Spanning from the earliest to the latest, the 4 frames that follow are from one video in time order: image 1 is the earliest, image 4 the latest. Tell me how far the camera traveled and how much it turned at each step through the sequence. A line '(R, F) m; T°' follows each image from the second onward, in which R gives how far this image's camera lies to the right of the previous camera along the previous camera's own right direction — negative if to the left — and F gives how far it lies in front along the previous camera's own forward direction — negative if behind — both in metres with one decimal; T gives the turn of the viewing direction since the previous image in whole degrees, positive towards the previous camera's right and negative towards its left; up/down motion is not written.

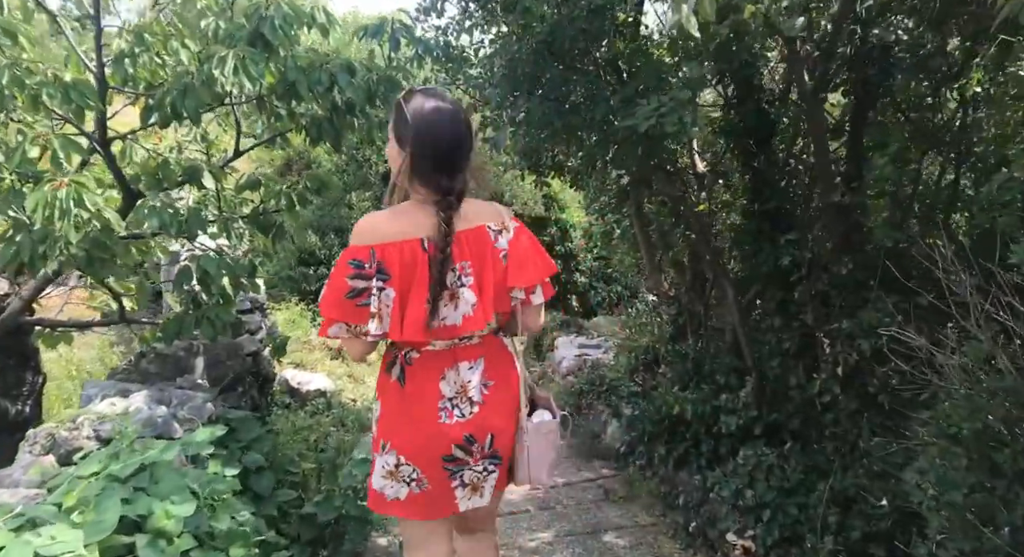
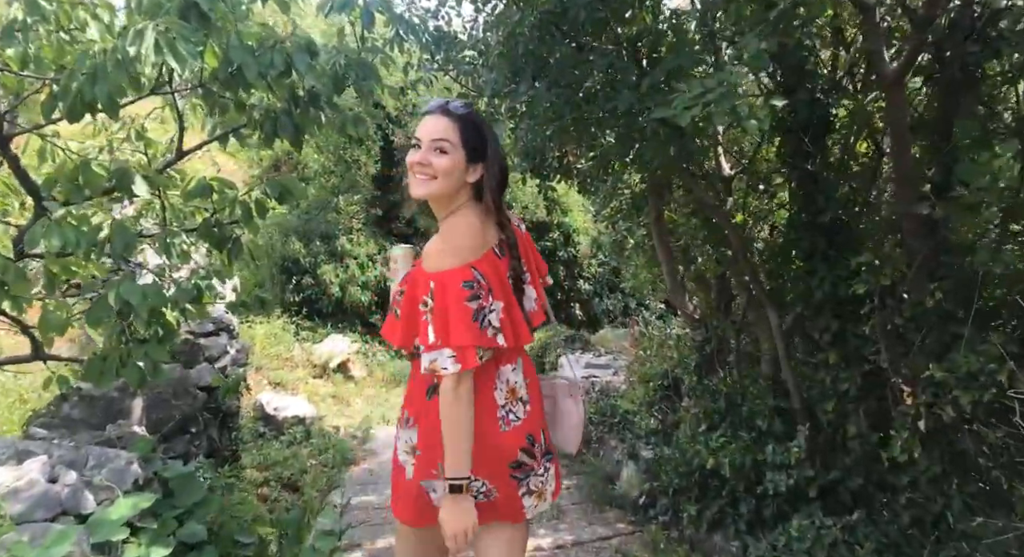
(0.0, +0.5) m; 0°
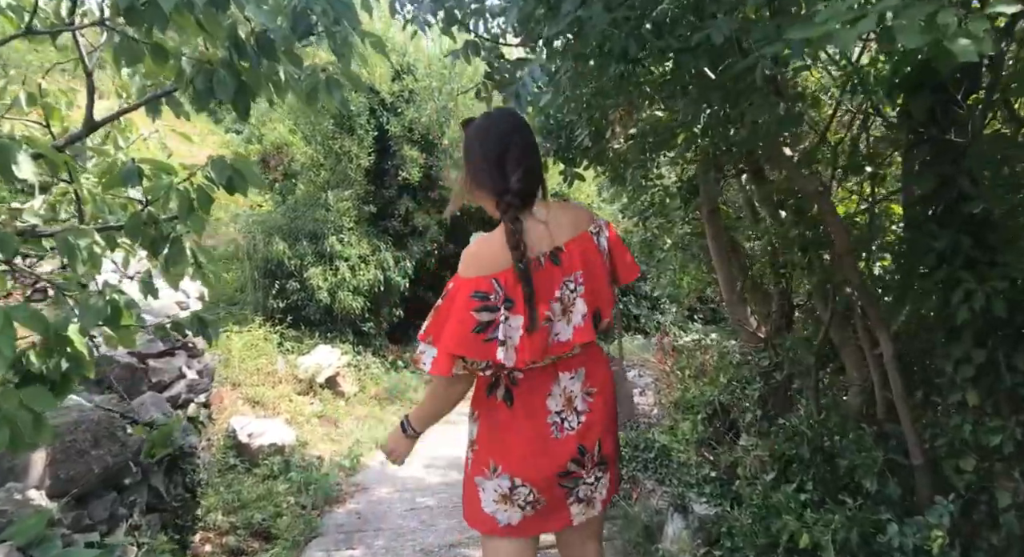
(-0.1, +0.7) m; 0°
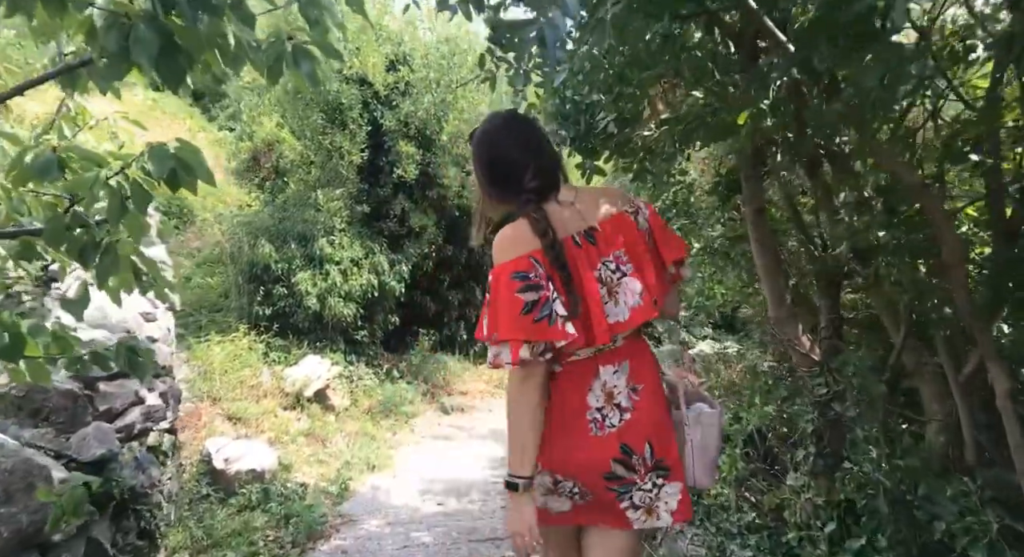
(0.0, +0.4) m; 0°
